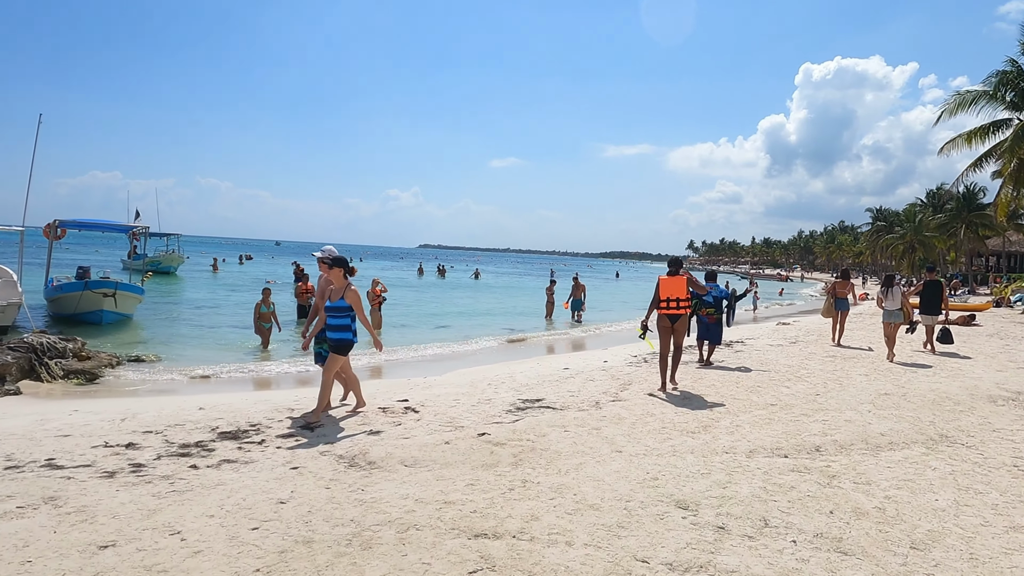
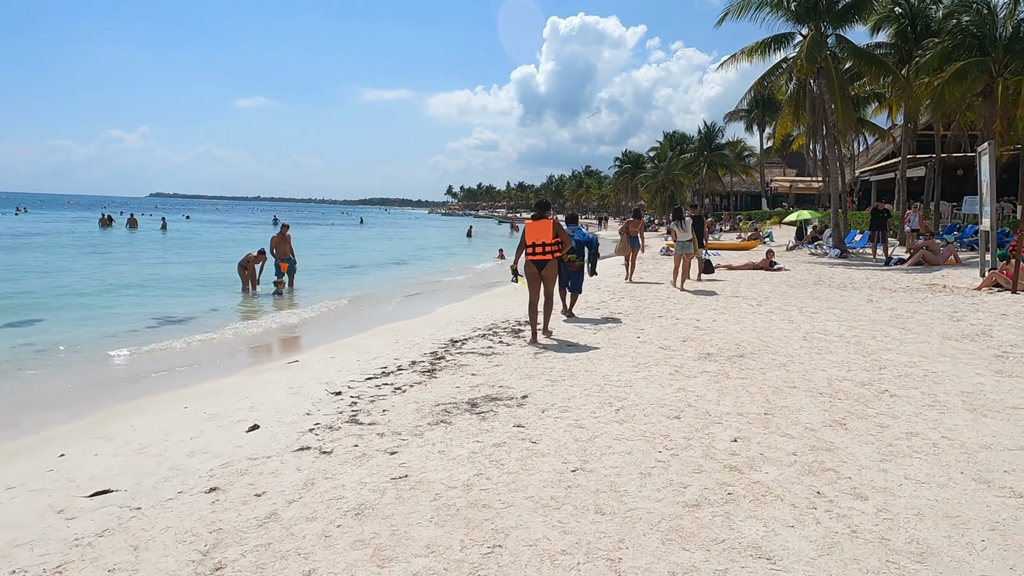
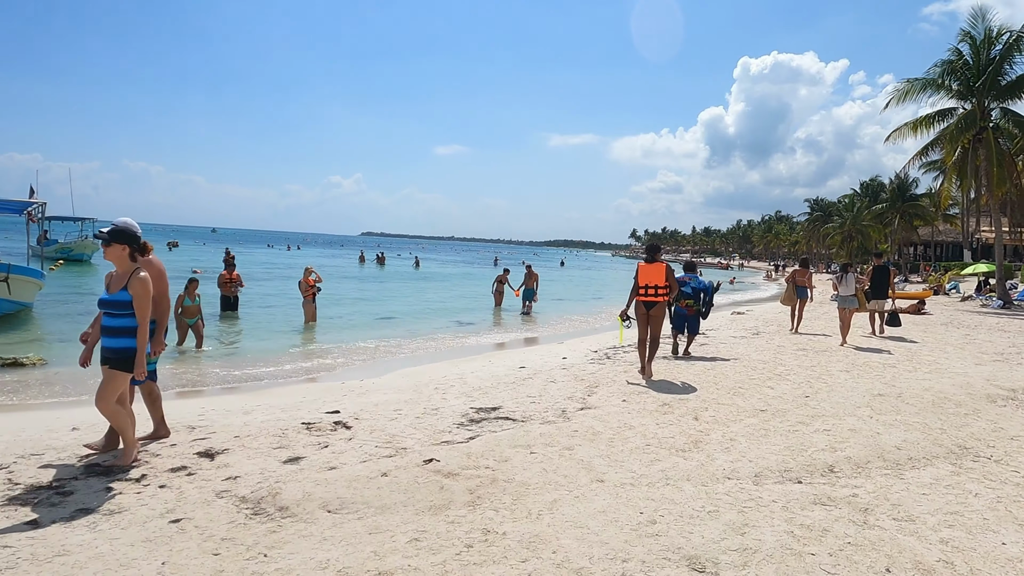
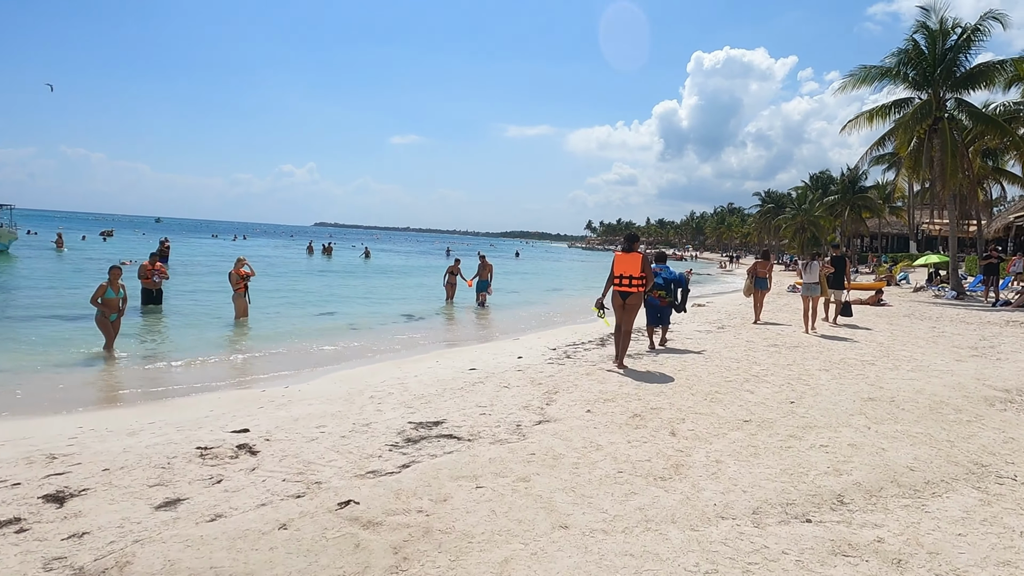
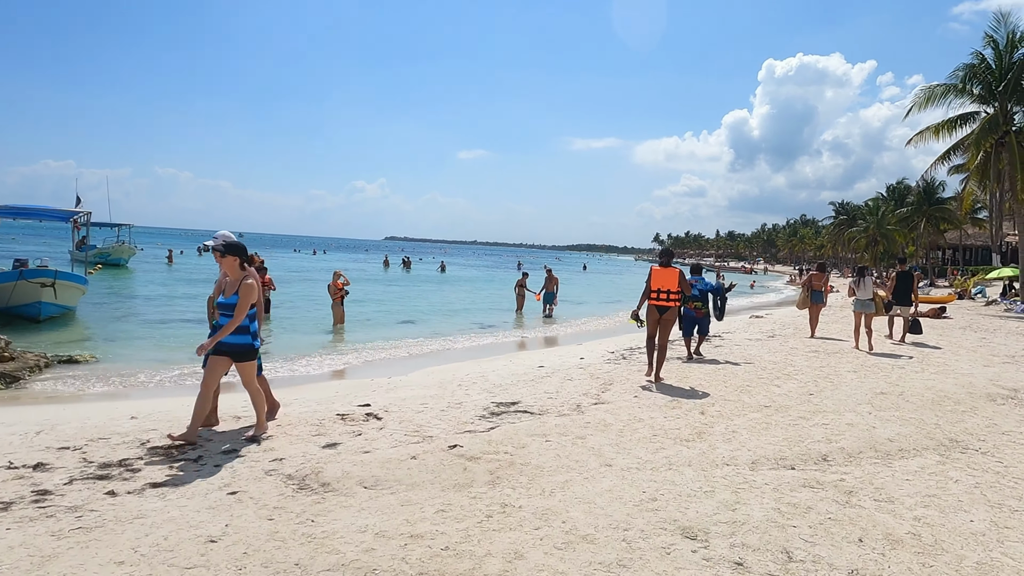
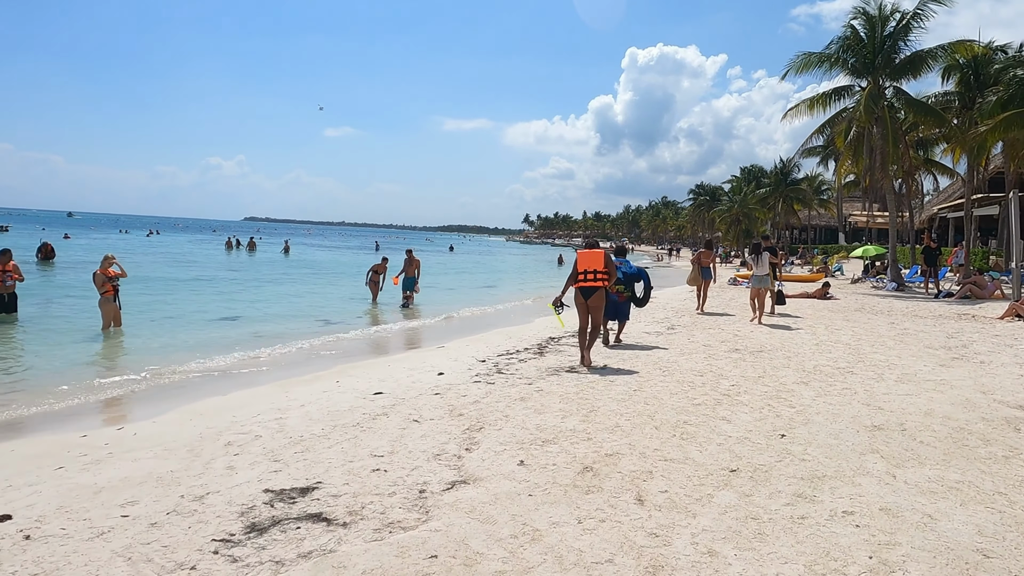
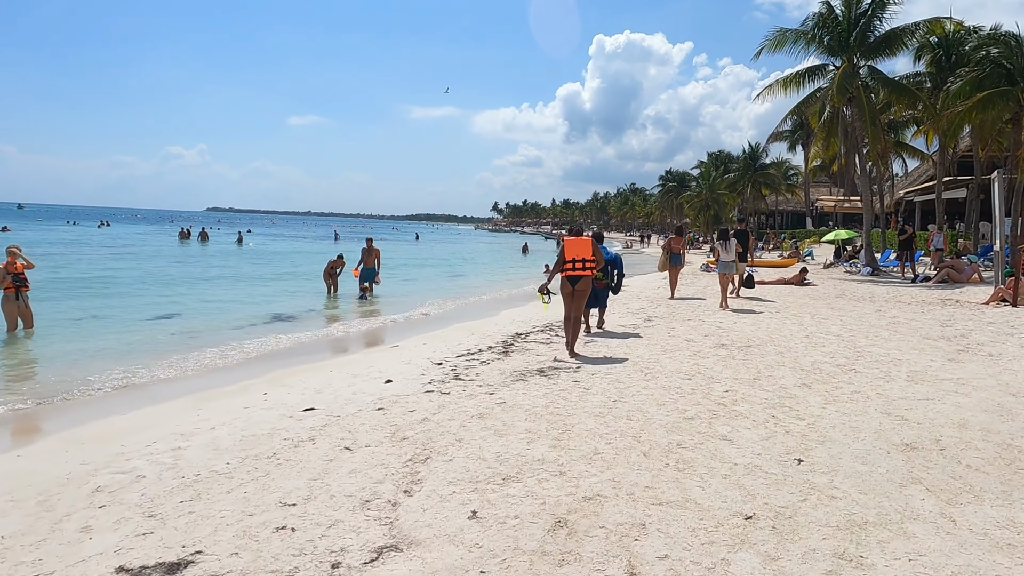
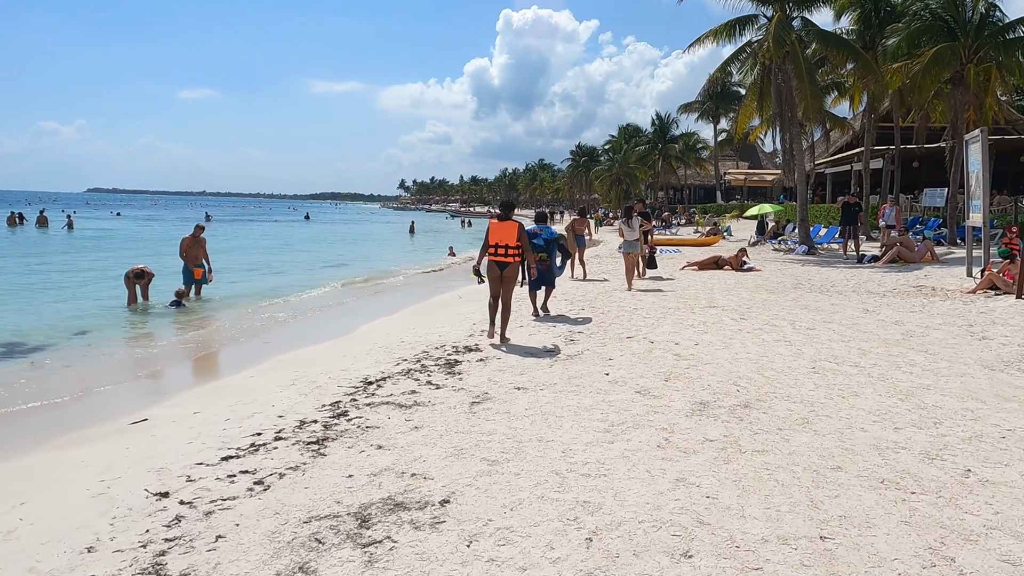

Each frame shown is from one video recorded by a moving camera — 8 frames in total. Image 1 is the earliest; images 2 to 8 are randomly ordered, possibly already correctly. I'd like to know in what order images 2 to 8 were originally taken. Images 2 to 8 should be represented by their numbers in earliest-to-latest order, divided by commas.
5, 3, 4, 6, 7, 2, 8
